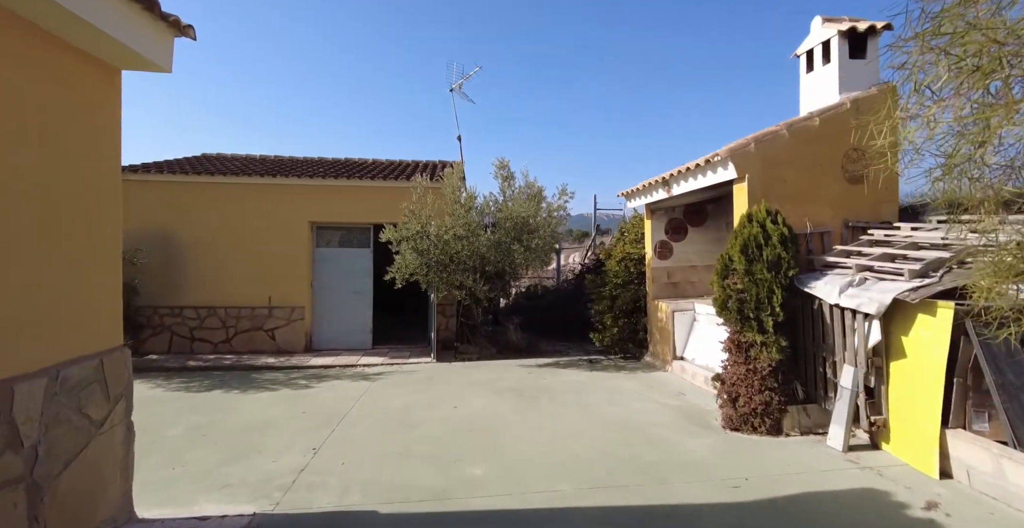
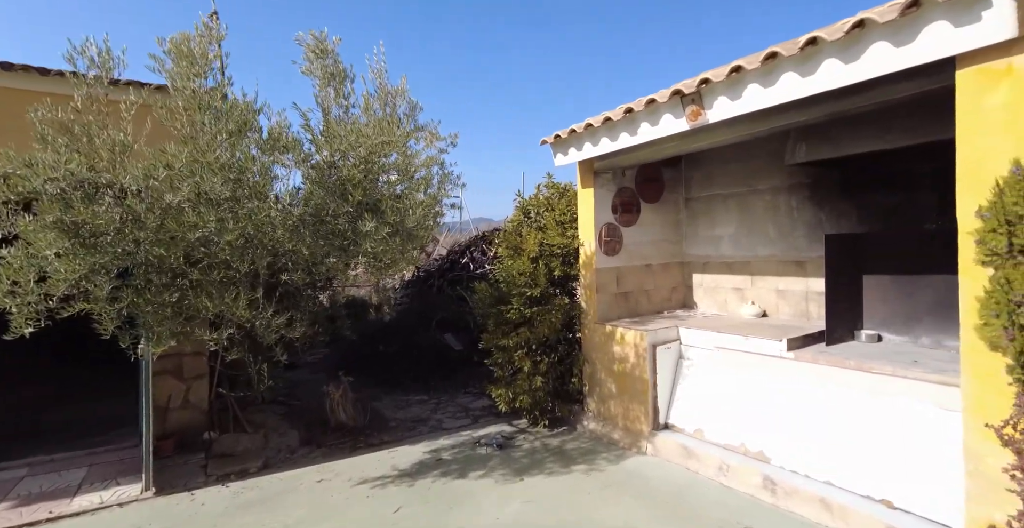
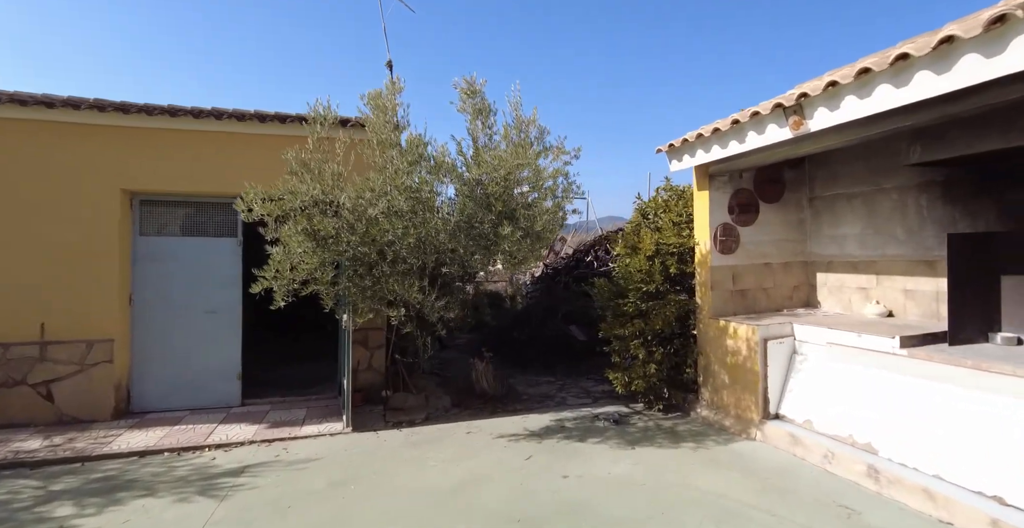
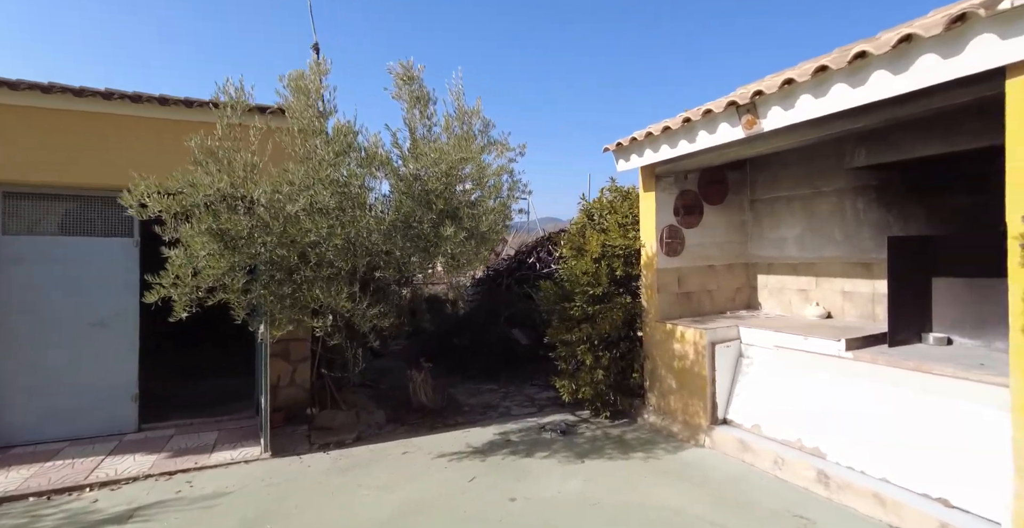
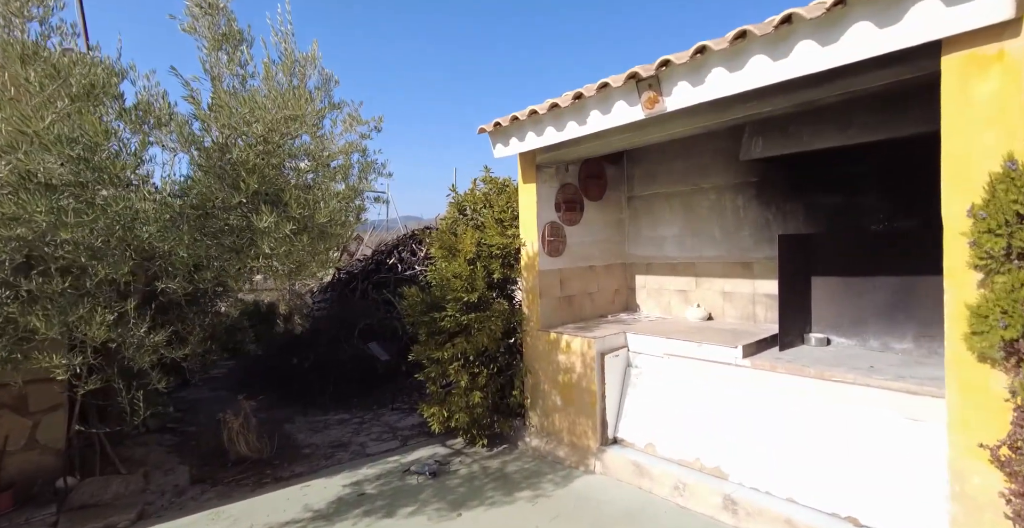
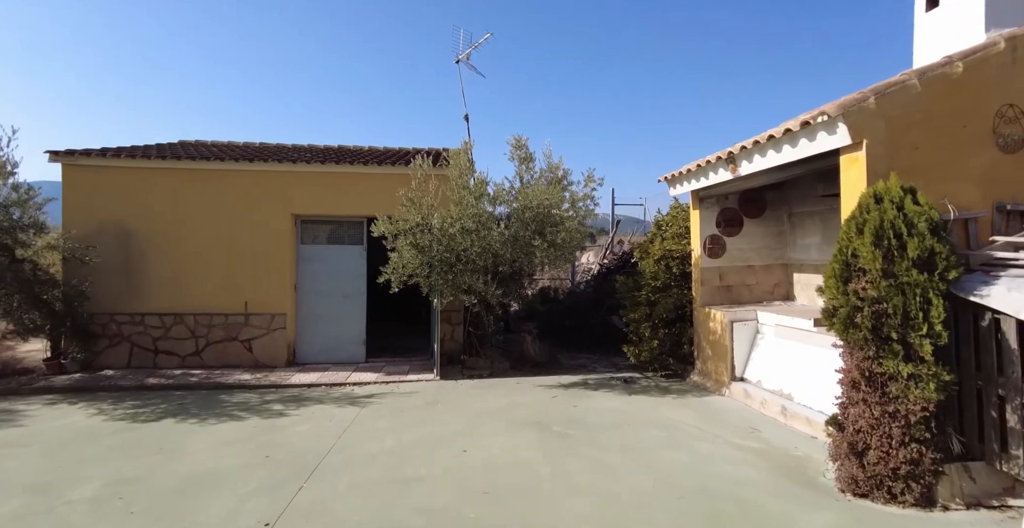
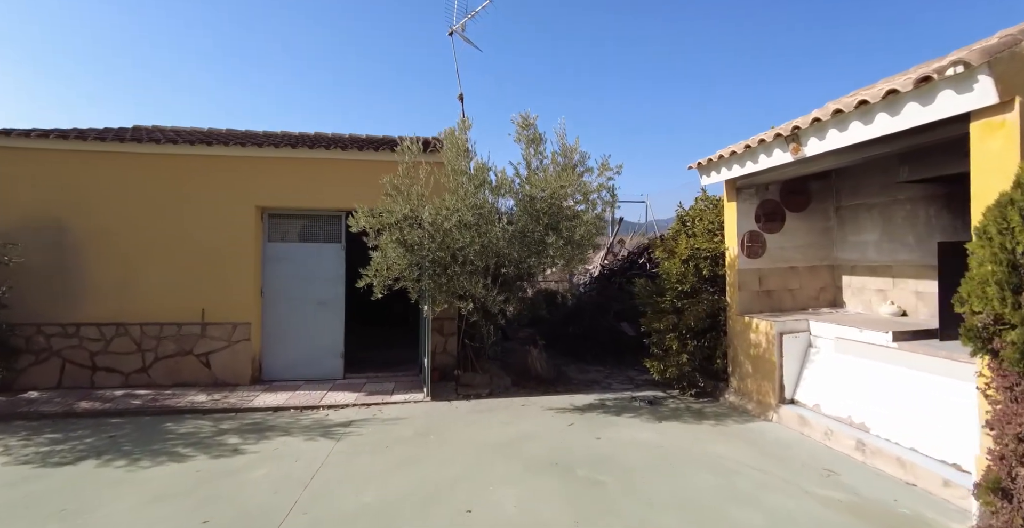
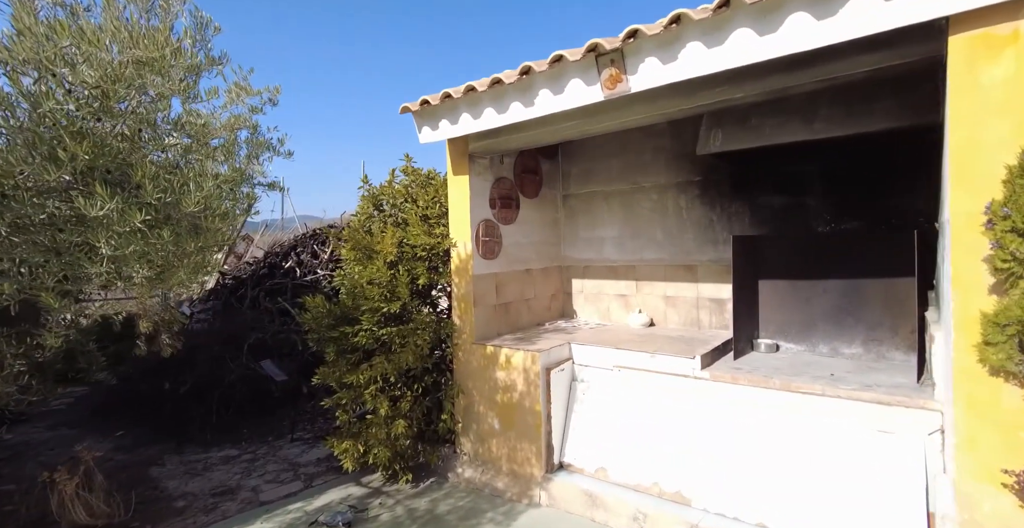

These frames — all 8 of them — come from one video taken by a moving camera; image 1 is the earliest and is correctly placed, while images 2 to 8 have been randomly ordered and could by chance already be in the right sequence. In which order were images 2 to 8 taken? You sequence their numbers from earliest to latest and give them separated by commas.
6, 7, 3, 4, 2, 5, 8
